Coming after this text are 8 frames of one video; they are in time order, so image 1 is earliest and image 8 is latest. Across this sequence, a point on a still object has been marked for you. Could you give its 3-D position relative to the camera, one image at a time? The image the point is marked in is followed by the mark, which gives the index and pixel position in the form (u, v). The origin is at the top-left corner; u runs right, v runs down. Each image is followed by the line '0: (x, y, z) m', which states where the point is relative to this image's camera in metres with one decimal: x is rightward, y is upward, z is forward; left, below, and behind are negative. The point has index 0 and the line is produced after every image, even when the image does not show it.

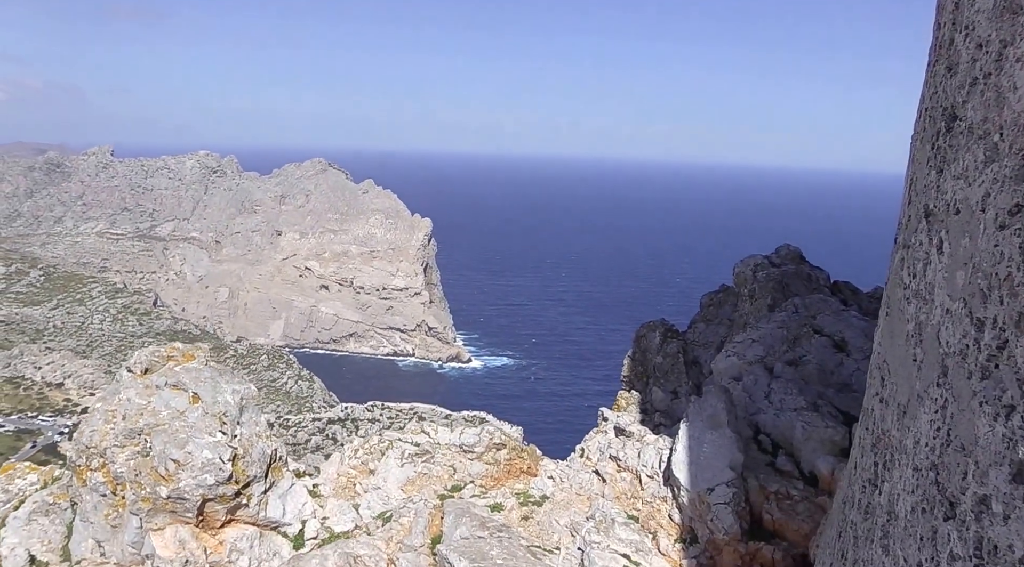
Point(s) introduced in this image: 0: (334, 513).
0: (-4.7, -6.2, +20.0) m
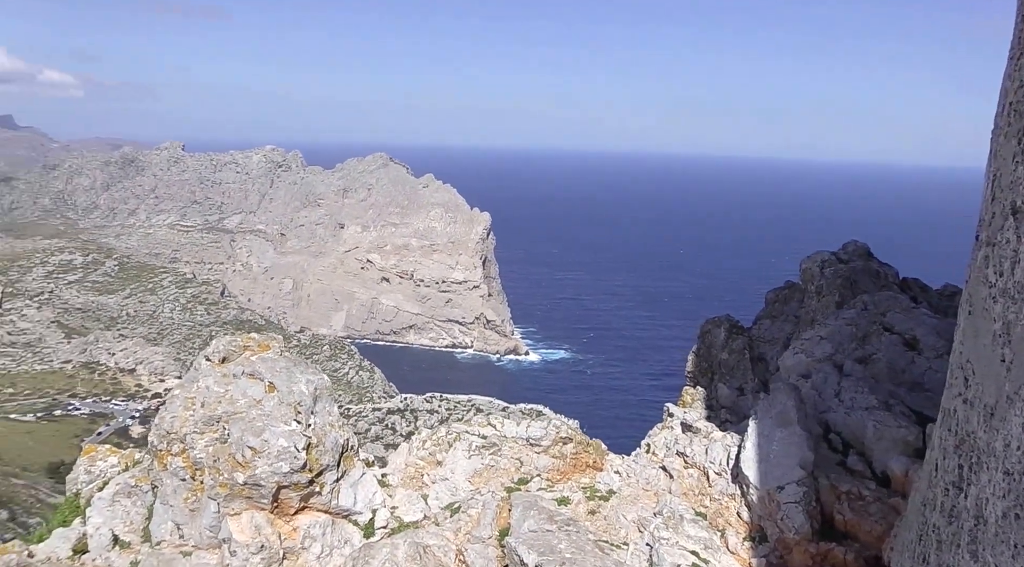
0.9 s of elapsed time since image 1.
0: (-2.9, -6.0, +20.2) m
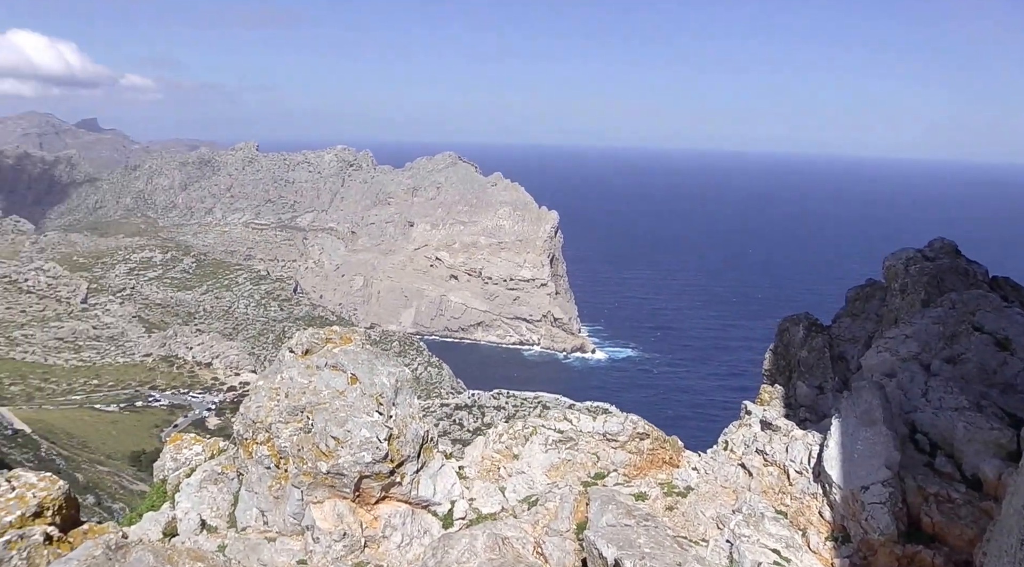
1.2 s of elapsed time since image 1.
0: (-0.8, -5.8, +20.3) m
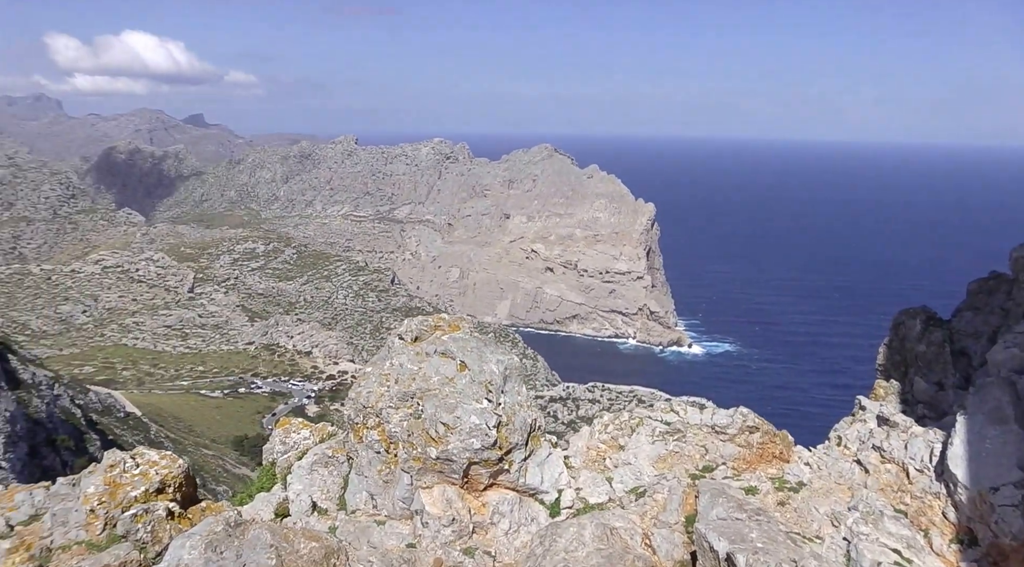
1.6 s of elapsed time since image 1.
0: (+2.1, -5.5, +20.2) m
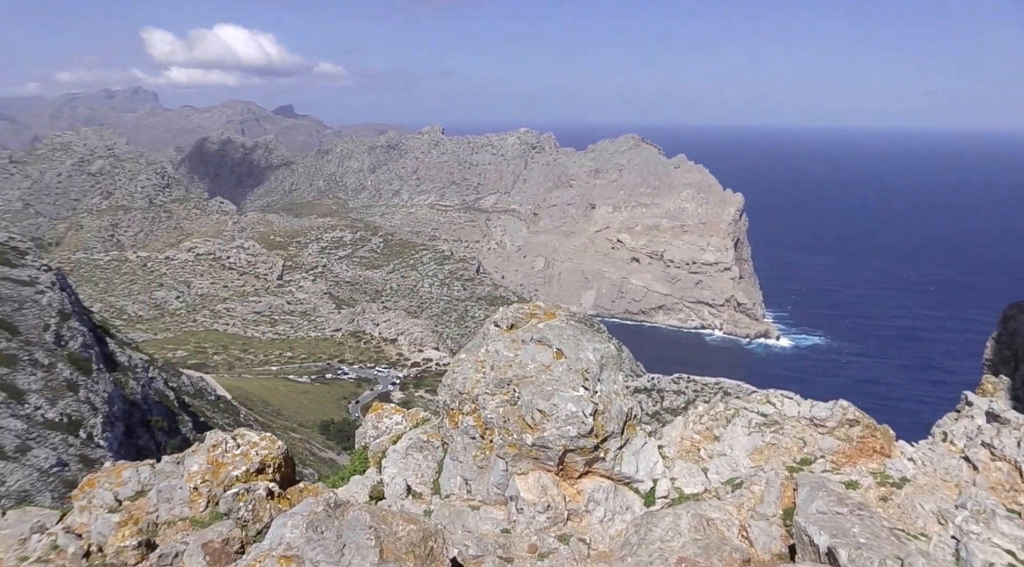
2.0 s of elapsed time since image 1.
0: (+4.7, -5.2, +20.1) m
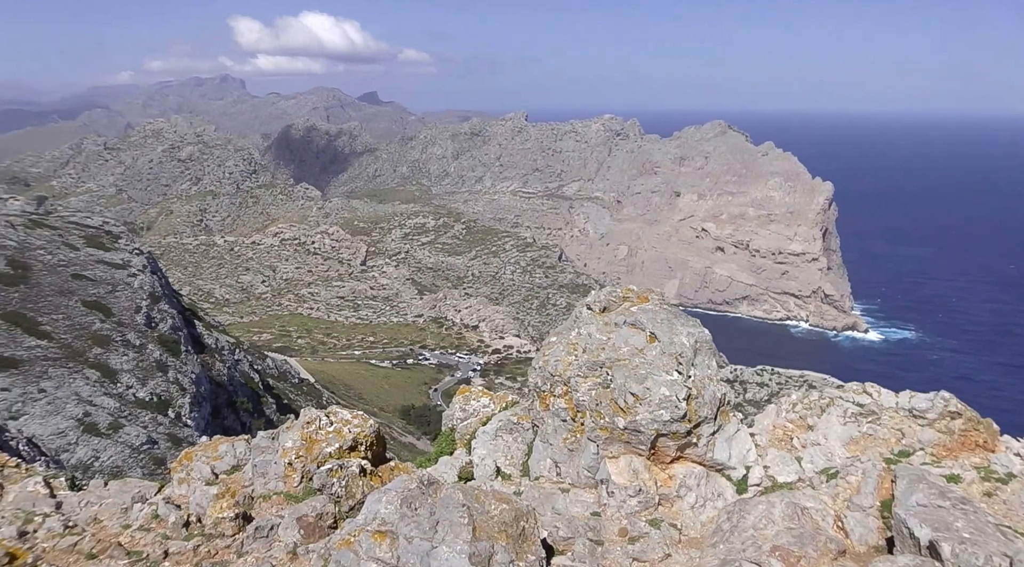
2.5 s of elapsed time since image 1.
0: (+7.1, -4.9, +19.8) m
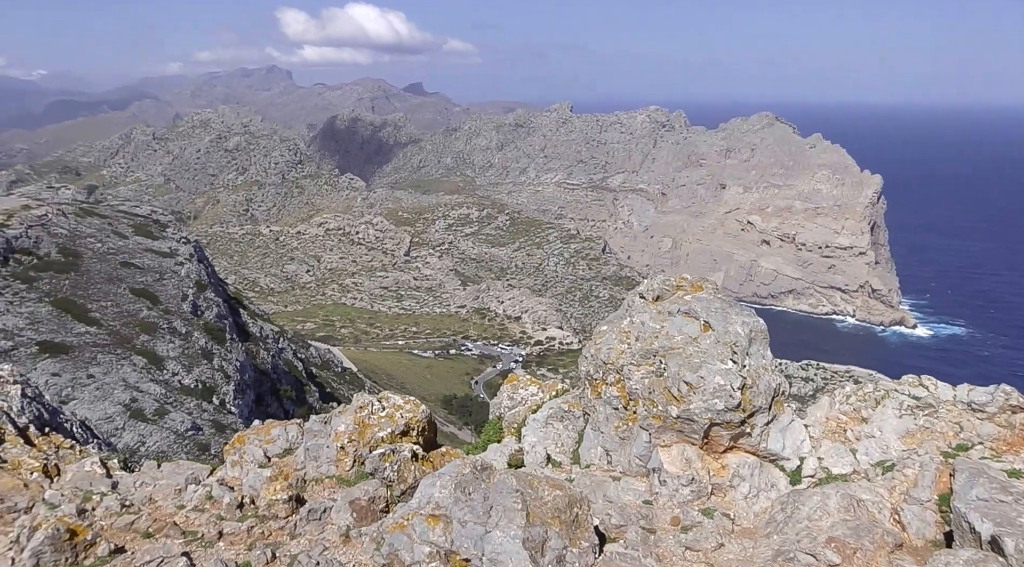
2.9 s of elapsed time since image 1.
0: (+8.5, -4.6, +19.6) m
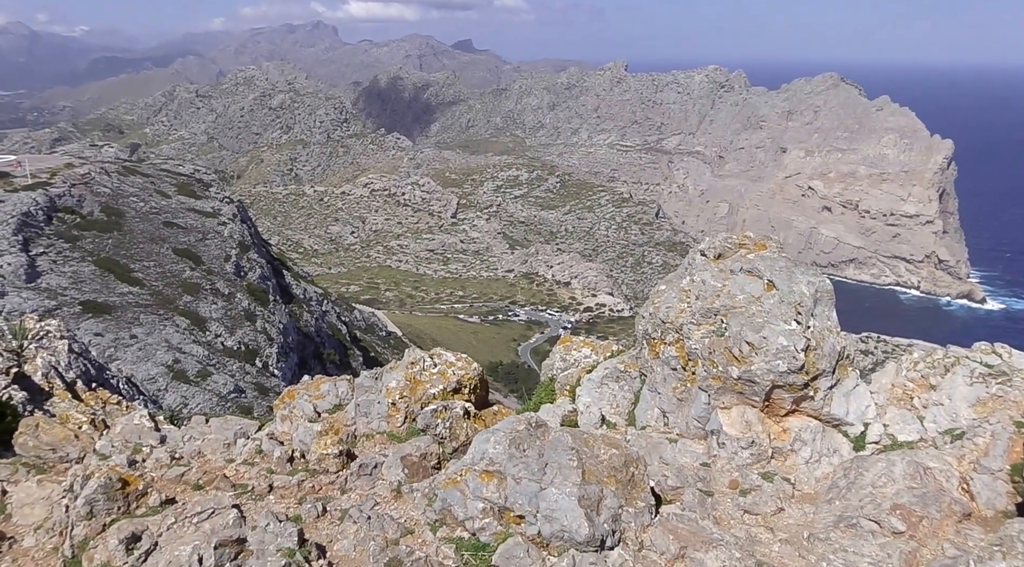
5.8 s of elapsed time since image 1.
0: (+9.9, -3.6, +19.0) m
